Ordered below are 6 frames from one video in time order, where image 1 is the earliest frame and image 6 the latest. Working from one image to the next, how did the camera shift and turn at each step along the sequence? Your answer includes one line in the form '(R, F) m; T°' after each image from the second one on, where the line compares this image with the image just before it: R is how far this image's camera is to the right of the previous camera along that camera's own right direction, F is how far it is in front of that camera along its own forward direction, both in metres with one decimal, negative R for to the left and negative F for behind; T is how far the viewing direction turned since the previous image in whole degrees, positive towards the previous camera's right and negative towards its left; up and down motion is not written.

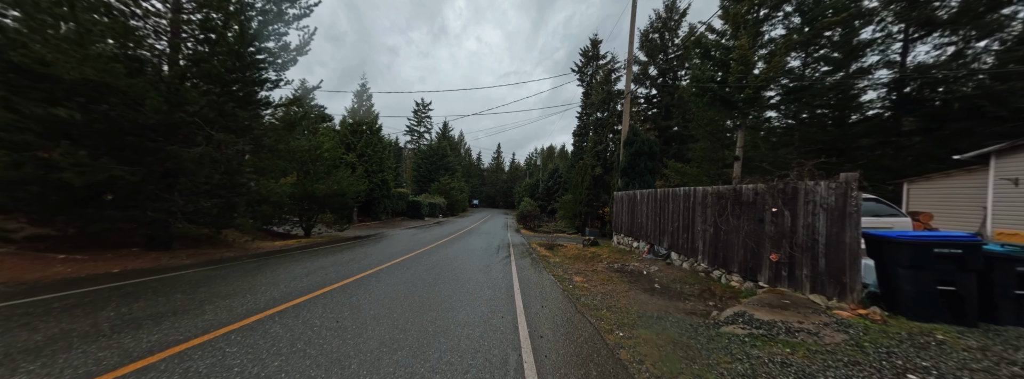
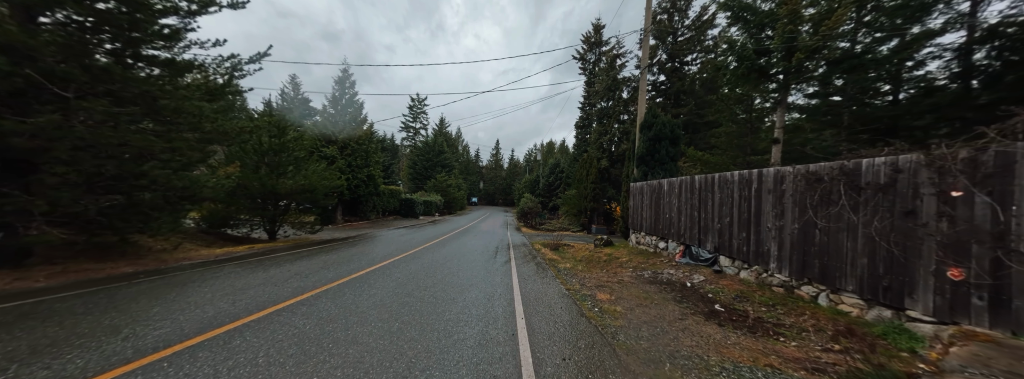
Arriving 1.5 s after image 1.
(0.0, +1.9) m; 0°
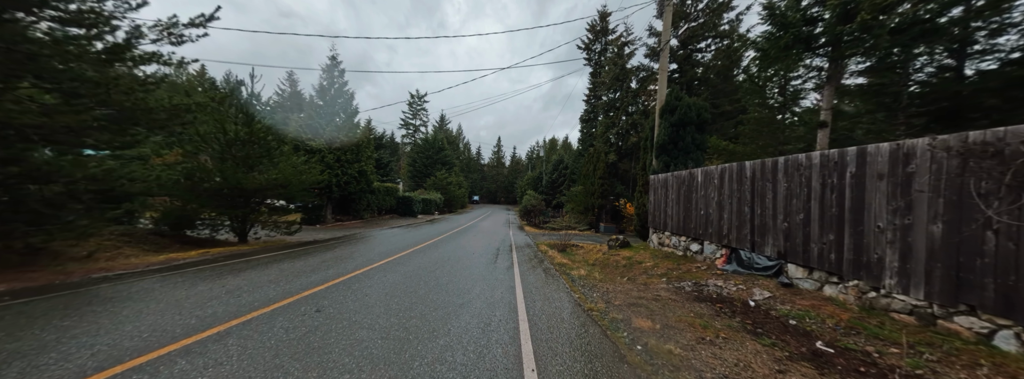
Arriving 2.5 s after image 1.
(0.0, +1.4) m; 0°
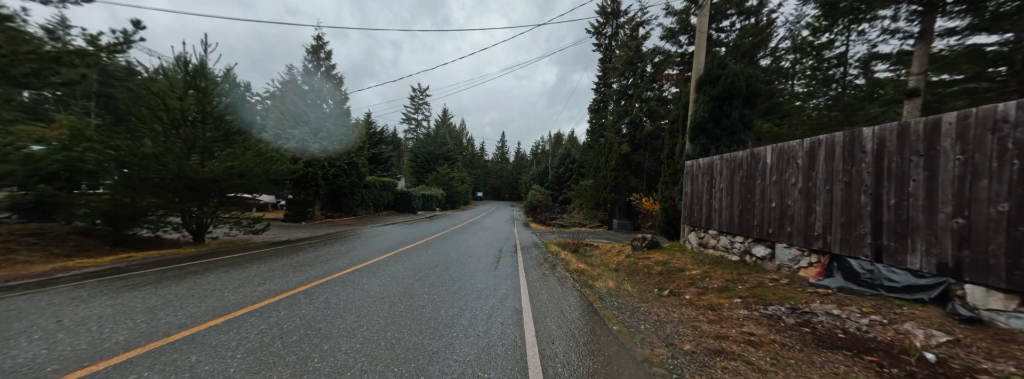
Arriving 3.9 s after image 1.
(0.0, +1.7) m; -1°
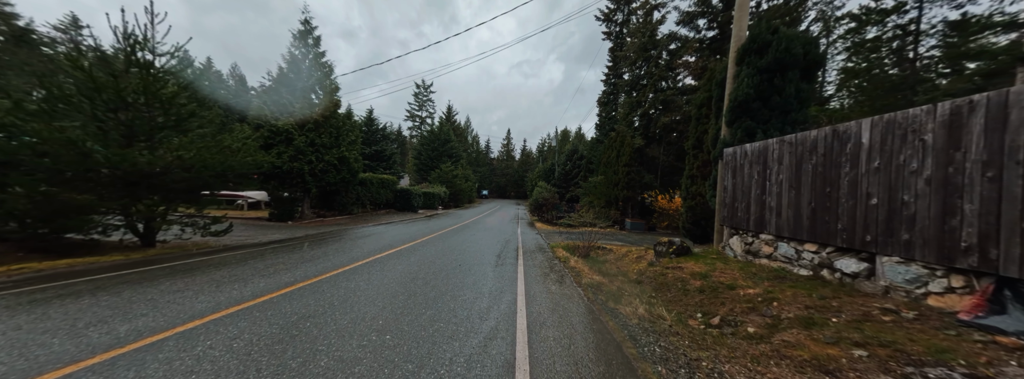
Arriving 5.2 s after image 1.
(+0.2, +1.4) m; -1°
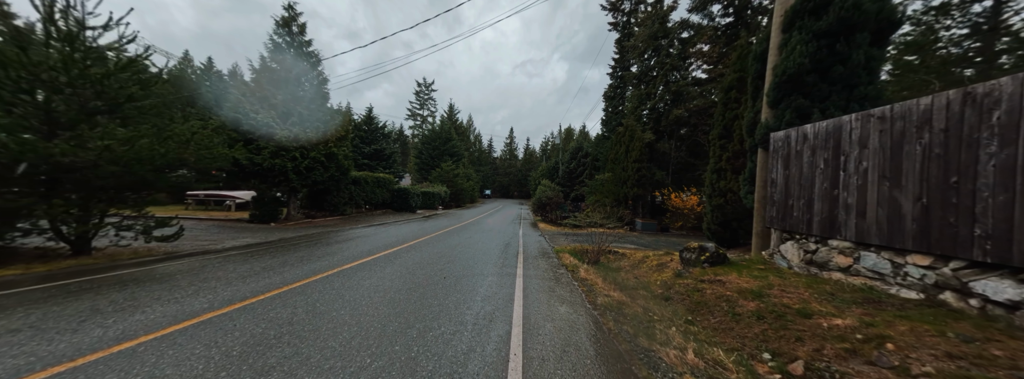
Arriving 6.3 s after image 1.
(+0.1, +1.2) m; -1°
